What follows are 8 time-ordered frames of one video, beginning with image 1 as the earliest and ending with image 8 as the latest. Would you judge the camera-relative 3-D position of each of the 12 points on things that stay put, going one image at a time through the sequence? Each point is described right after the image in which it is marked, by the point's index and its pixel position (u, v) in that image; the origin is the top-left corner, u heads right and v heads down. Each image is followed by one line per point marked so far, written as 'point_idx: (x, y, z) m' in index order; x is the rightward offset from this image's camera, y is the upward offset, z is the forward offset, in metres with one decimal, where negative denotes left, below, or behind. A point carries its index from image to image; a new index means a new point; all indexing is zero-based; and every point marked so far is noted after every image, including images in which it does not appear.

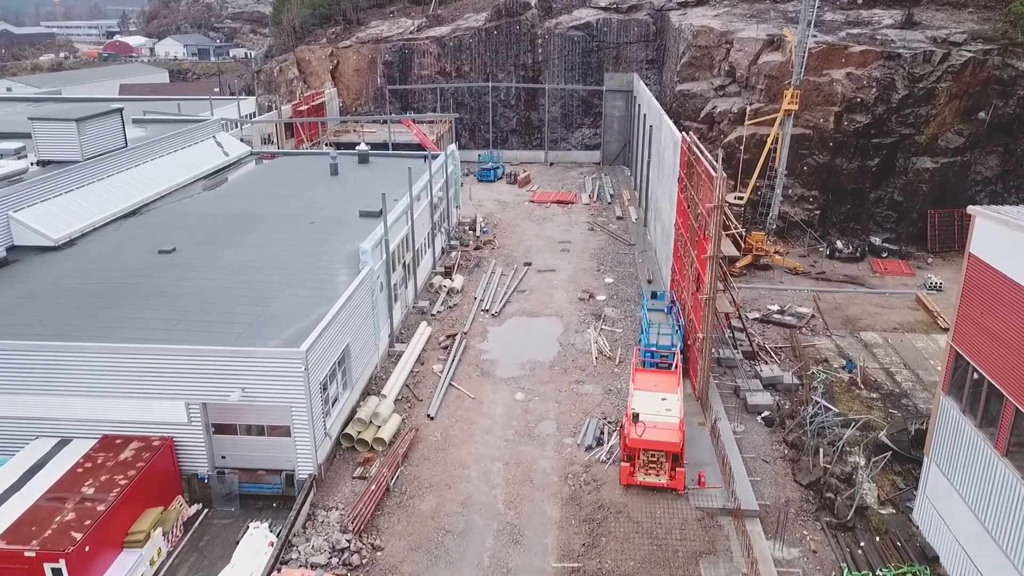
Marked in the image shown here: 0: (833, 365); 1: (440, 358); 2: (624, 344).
0: (+7.2, -1.7, +18.0) m
1: (-1.6, -1.5, +17.4) m
2: (+2.5, -1.3, +18.0) m
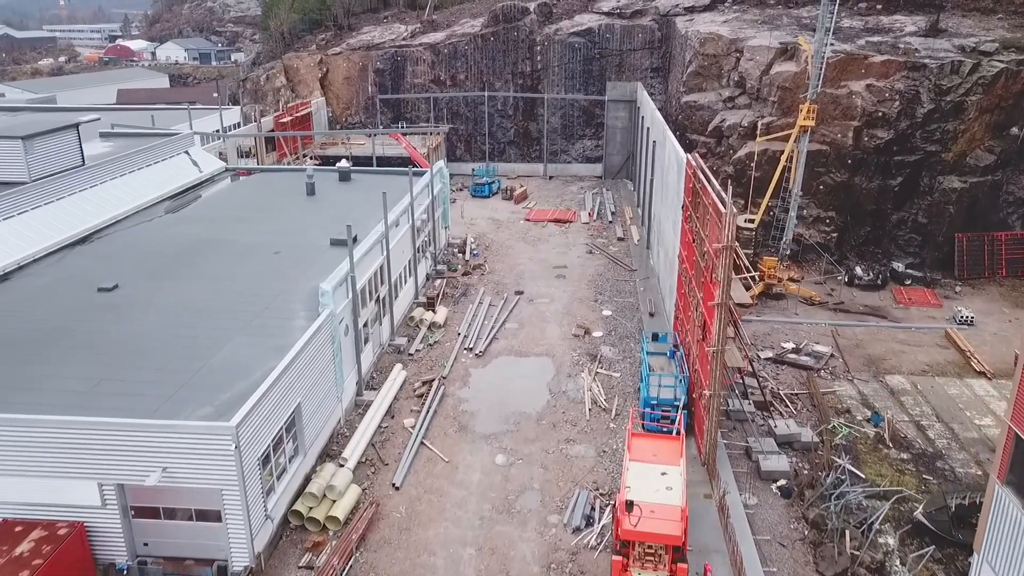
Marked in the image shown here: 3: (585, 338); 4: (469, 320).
0: (+6.9, -2.6, +16.1) m
1: (-1.9, -2.4, +15.5) m
2: (+2.2, -2.1, +16.1) m
3: (+1.7, -1.2, +18.8) m
4: (-1.1, -0.8, +19.8) m
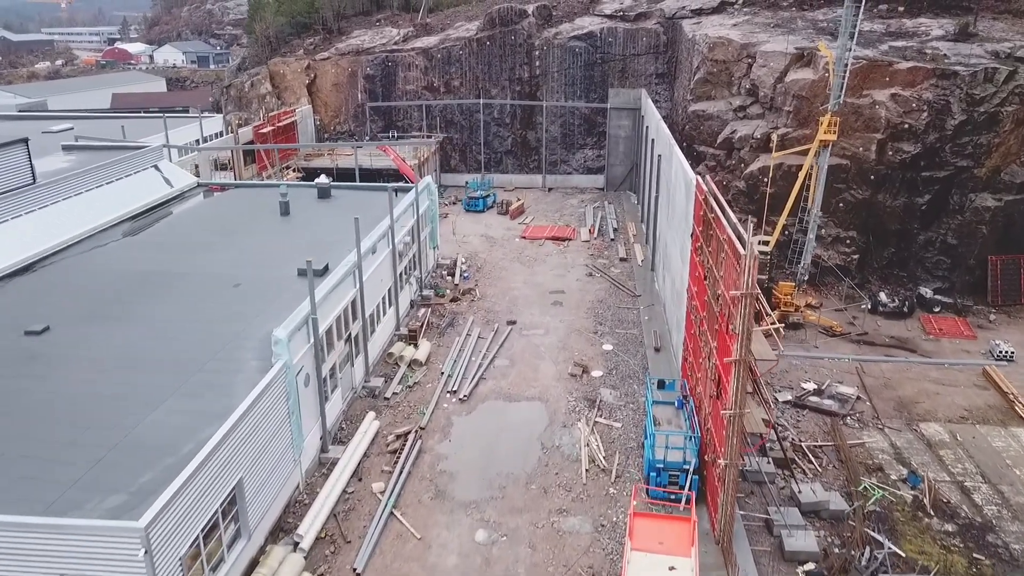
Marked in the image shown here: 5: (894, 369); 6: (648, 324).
0: (+6.6, -3.3, +14.1) m
1: (-2.2, -3.1, +13.6) m
2: (+1.9, -2.8, +14.2) m
3: (+1.5, -1.9, +16.8) m
4: (-1.3, -1.5, +17.9) m
5: (+8.7, -1.8, +18.3) m
6: (+3.3, -0.9, +19.6) m
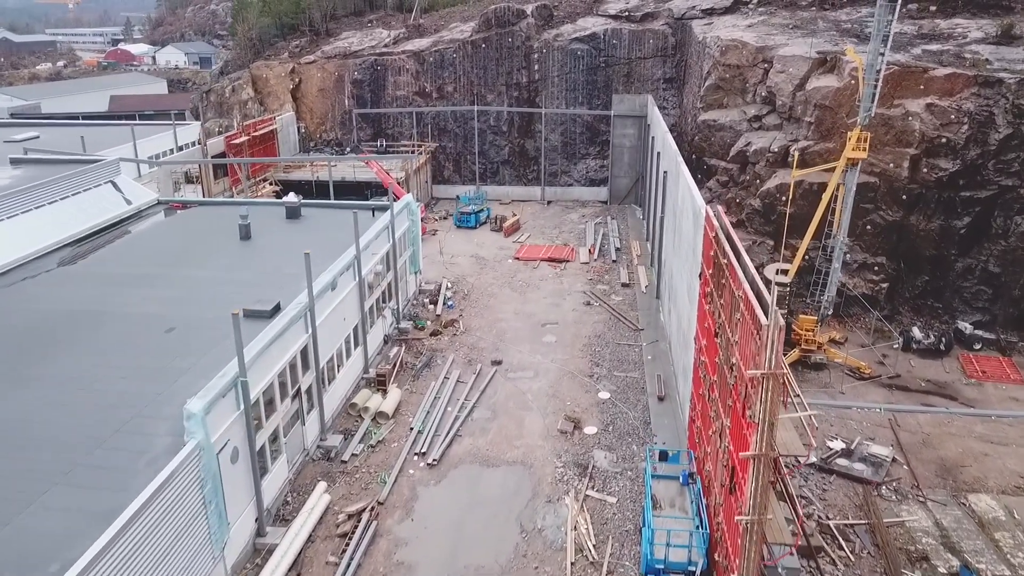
0: (+6.2, -4.1, +11.7) m
1: (-2.6, -3.8, +11.4) m
2: (+1.5, -3.6, +11.9) m
3: (+1.1, -2.7, +14.6) m
4: (-1.6, -2.3, +15.7) m
5: (+8.3, -2.7, +15.9) m
6: (+3.0, -1.7, +17.3) m
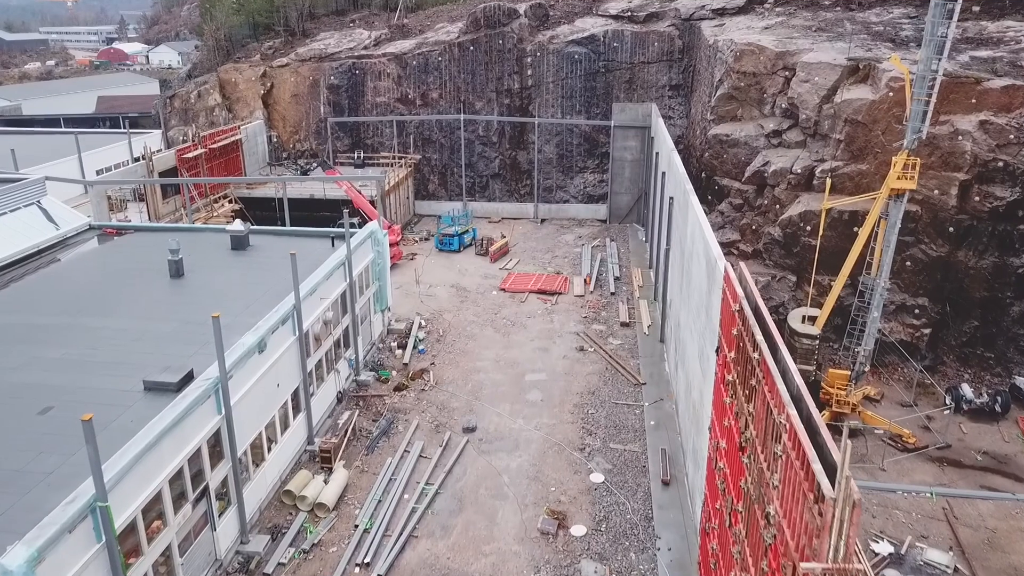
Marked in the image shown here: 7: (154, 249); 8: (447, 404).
0: (+5.7, -5.1, +8.9) m
1: (-3.1, -4.8, +8.5) m
2: (+1.0, -4.5, +9.0) m
3: (+0.6, -3.6, +11.7) m
4: (-2.1, -3.2, +12.8) m
5: (+7.9, -3.7, +13.0) m
6: (+2.6, -2.6, +14.5) m
7: (-8.0, +0.9, +18.0) m
8: (-1.3, -2.3, +15.6) m
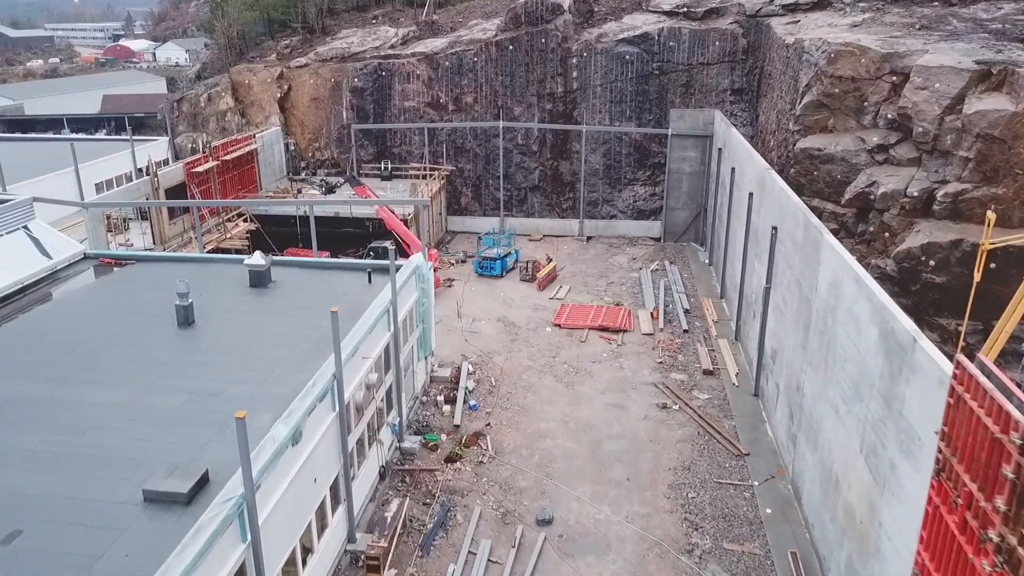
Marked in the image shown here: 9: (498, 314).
0: (+6.9, -6.0, +6.1) m
1: (-1.8, -5.6, +5.8) m
2: (+2.3, -5.4, +6.2) m
3: (+1.9, -4.5, +8.9) m
4: (-0.9, -4.1, +10.1) m
5: (+9.1, -4.5, +10.2) m
6: (+3.8, -3.5, +11.7) m
7: (-6.7, +0.1, +15.2) m
8: (0.0, -3.1, +12.9) m
9: (-0.3, -0.6, +19.6) m
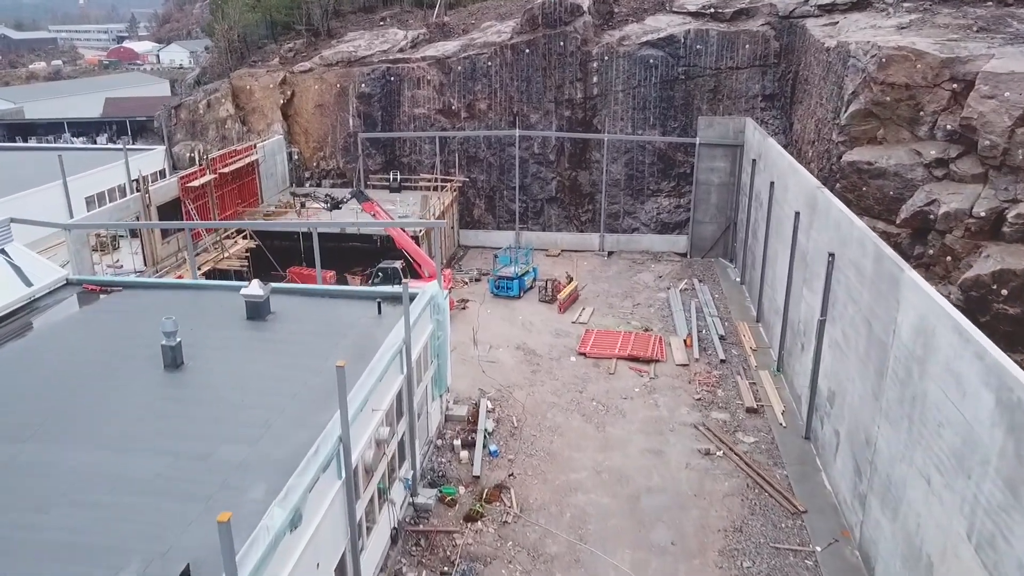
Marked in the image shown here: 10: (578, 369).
0: (+7.3, -6.5, +4.5) m
1: (-1.5, -6.2, +4.3) m
2: (+2.6, -6.0, +4.7) m
3: (+2.3, -5.0, +7.4) m
4: (-0.5, -4.6, +8.6) m
5: (+9.5, -5.1, +8.6) m
6: (+4.2, -4.0, +10.1) m
7: (-6.3, -0.5, +13.8) m
8: (+0.4, -3.7, +11.4) m
9: (+0.1, -1.2, +18.1) m
10: (+1.4, -1.7, +16.7) m
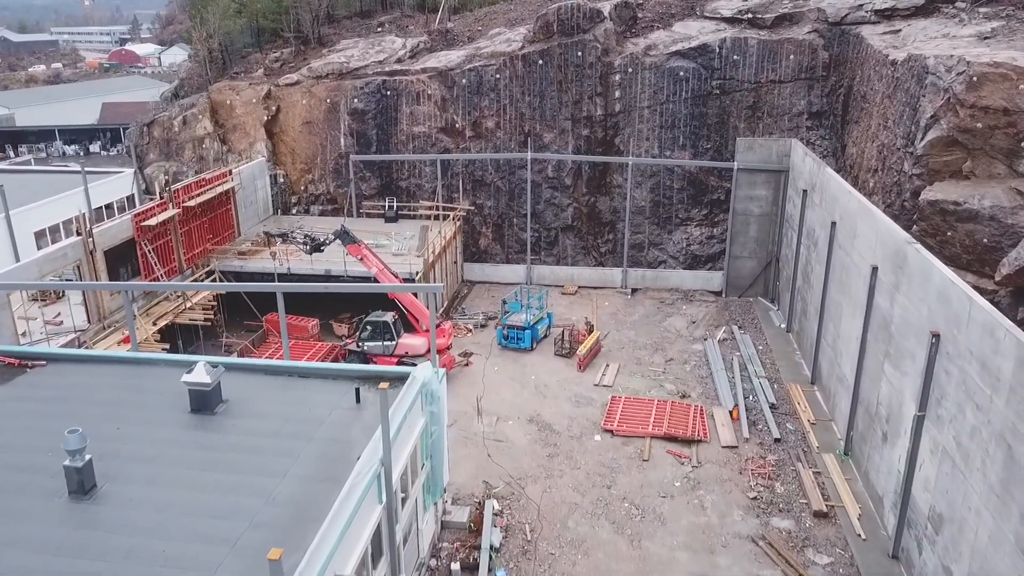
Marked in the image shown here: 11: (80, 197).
0: (+7.4, -7.7, +1.6) m
1: (-1.4, -7.3, +1.5) m
2: (+2.7, -7.1, +1.8) m
3: (+2.4, -6.2, +4.5) m
4: (-0.3, -5.7, +5.7) m
5: (+9.6, -6.2, +5.7) m
6: (+4.4, -5.2, +7.3) m
7: (-6.1, -1.6, +11.0) m
8: (+0.6, -4.8, +8.5) m
9: (+0.4, -2.3, +15.3) m
10: (+1.6, -2.8, +13.9) m
11: (-10.6, +2.2, +19.2) m
